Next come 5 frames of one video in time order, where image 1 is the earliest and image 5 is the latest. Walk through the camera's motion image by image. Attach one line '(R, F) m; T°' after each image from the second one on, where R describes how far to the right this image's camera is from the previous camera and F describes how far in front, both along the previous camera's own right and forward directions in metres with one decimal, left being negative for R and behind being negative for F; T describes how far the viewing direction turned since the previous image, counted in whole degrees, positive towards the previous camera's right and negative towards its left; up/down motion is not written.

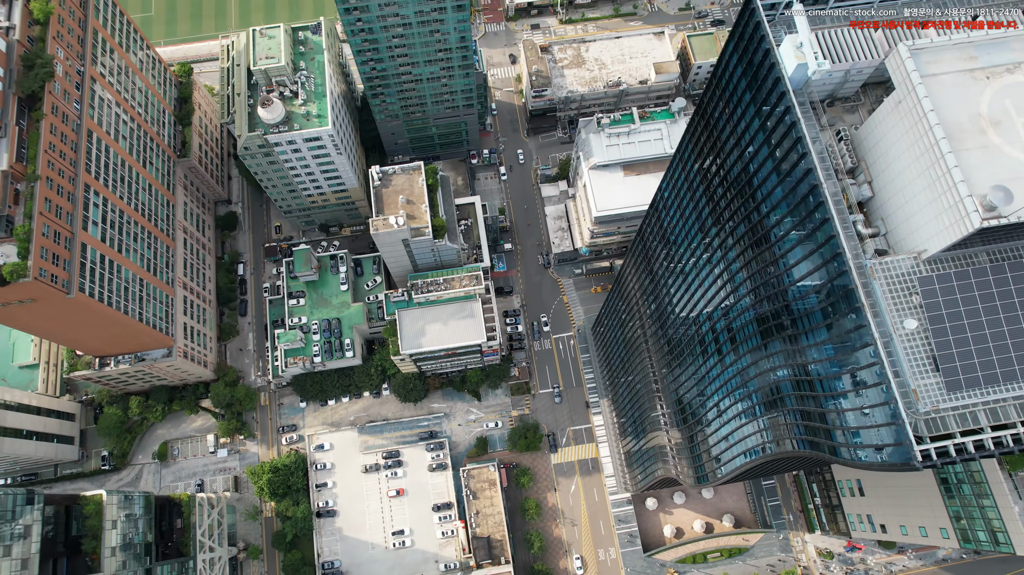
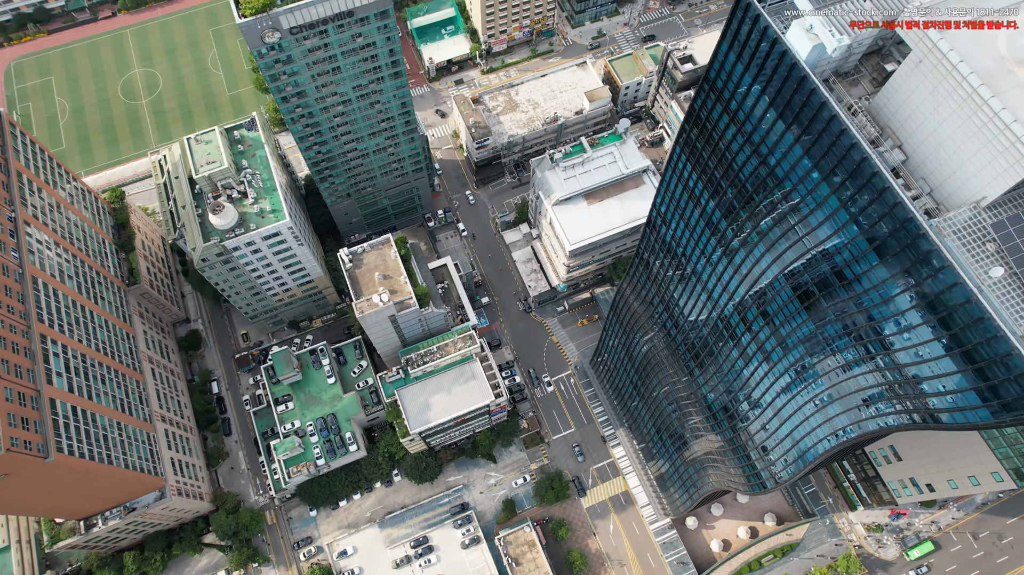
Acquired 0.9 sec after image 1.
(-8.3, +3.2) m; +5°
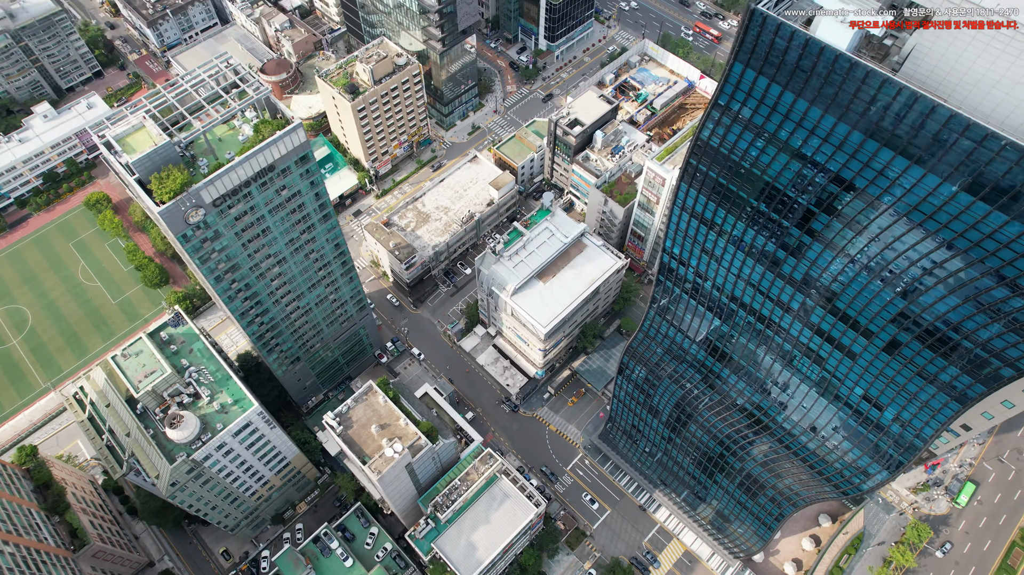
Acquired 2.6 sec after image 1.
(-16.3, +6.7) m; +11°
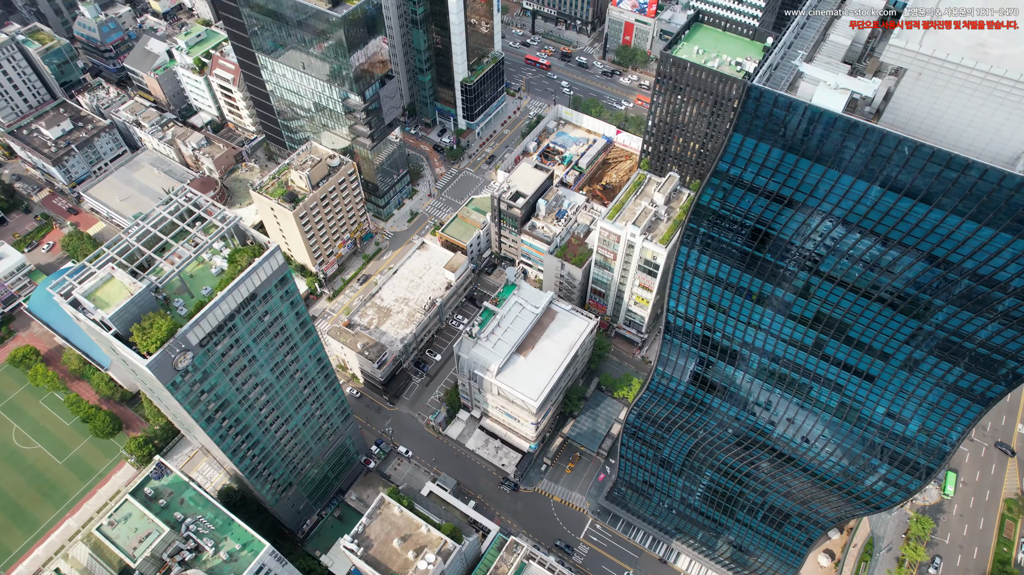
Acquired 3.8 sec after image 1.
(-10.7, +0.1) m; +7°
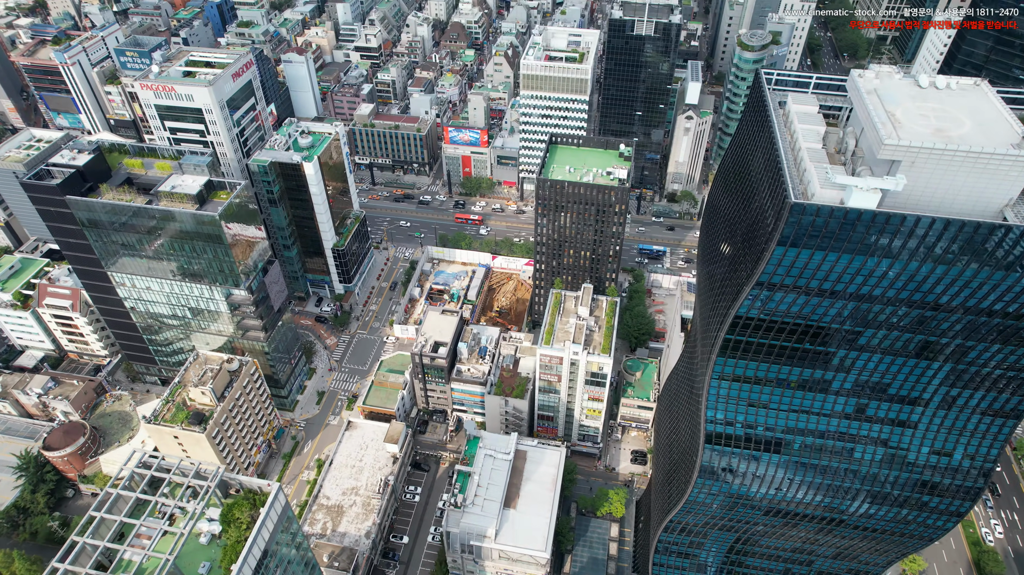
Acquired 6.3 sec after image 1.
(-22.0, +5.1) m; +16°
